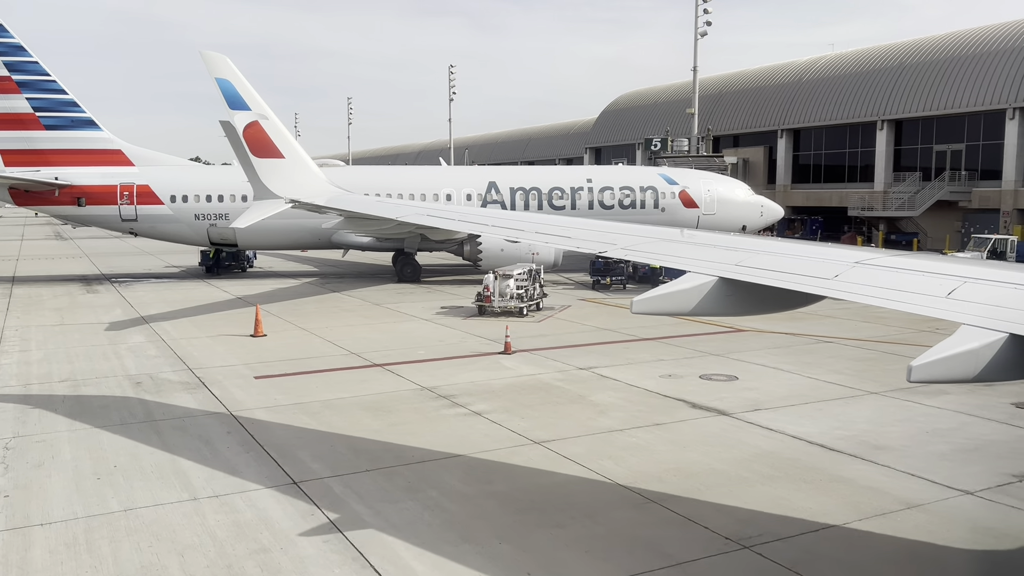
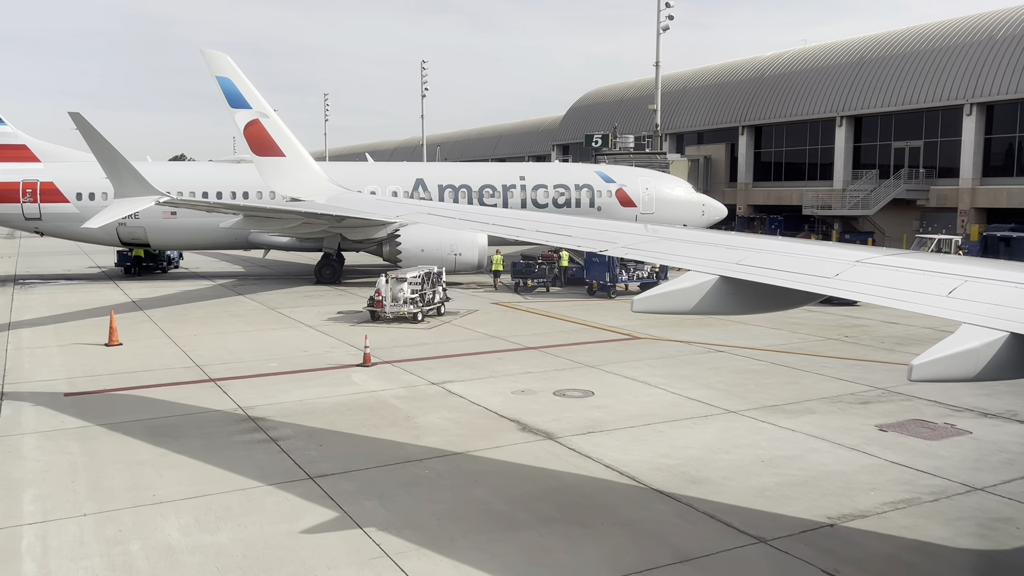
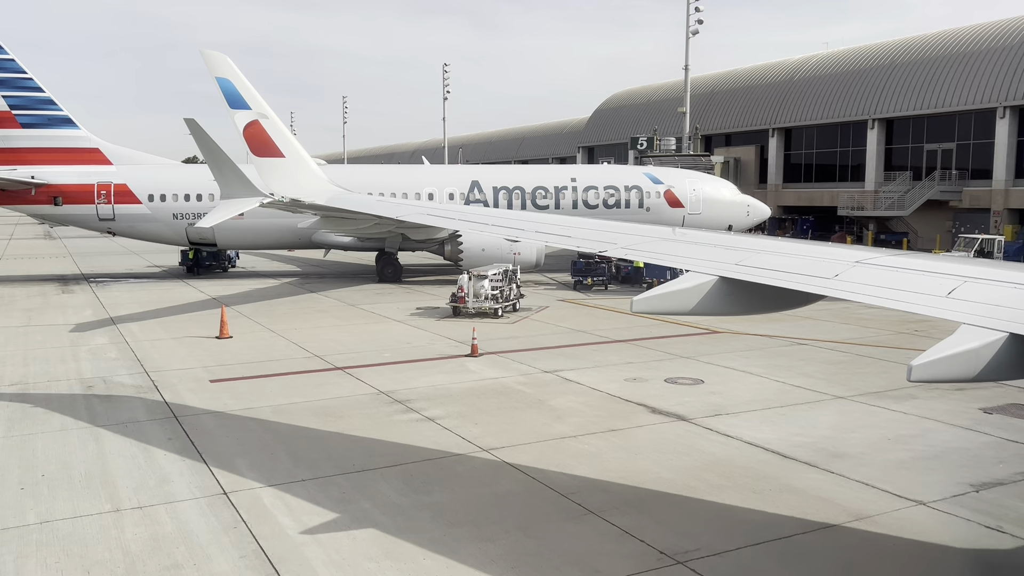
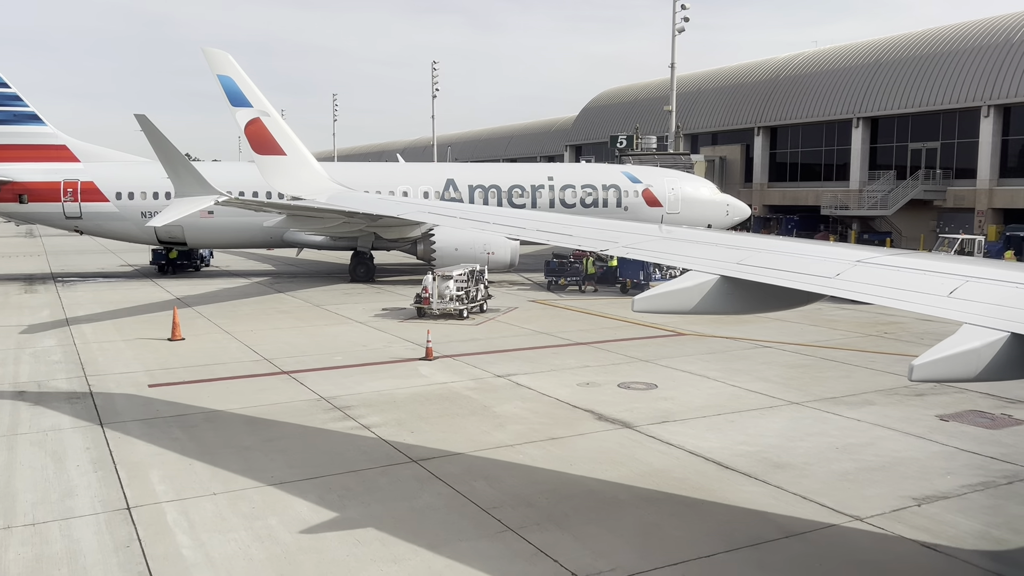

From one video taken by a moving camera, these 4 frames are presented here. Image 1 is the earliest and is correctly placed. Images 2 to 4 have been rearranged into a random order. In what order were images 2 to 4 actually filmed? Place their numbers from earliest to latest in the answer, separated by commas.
3, 4, 2
